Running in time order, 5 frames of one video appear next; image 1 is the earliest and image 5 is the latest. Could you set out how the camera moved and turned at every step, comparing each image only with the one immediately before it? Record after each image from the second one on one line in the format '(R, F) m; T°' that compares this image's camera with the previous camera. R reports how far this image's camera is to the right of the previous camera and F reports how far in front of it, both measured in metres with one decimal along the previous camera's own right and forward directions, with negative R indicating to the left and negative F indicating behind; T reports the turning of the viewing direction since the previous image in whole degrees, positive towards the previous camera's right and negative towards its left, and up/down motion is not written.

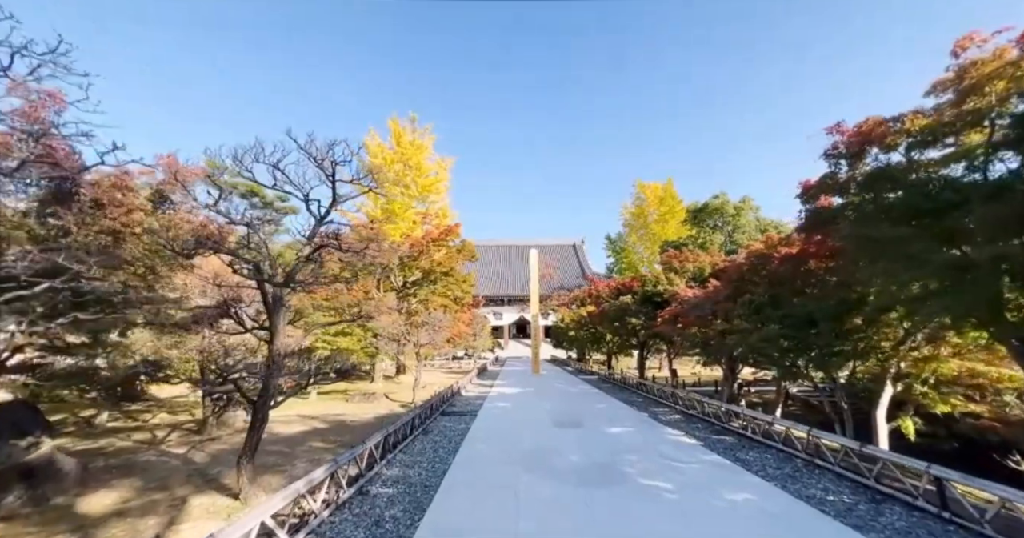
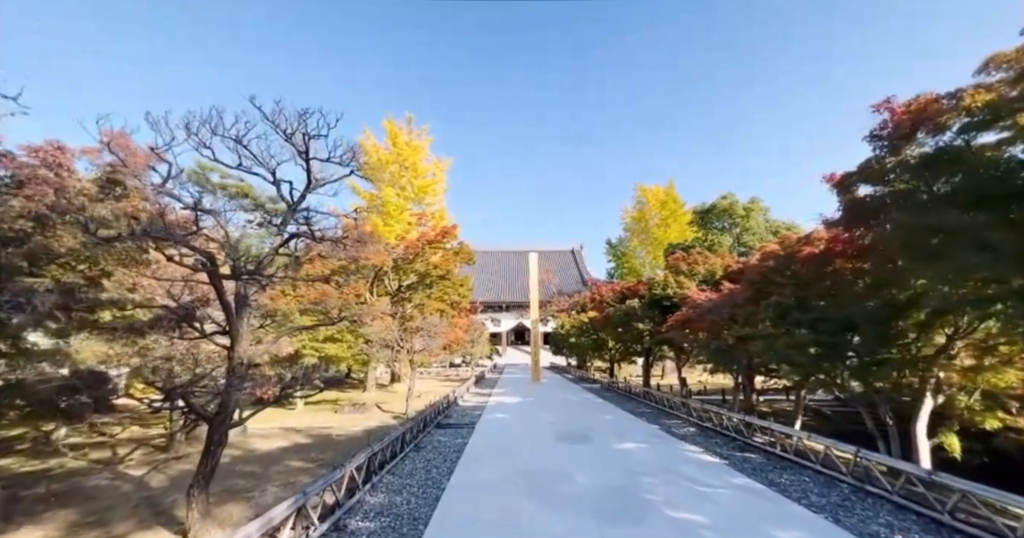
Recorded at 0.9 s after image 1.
(0.0, +0.6) m; 0°
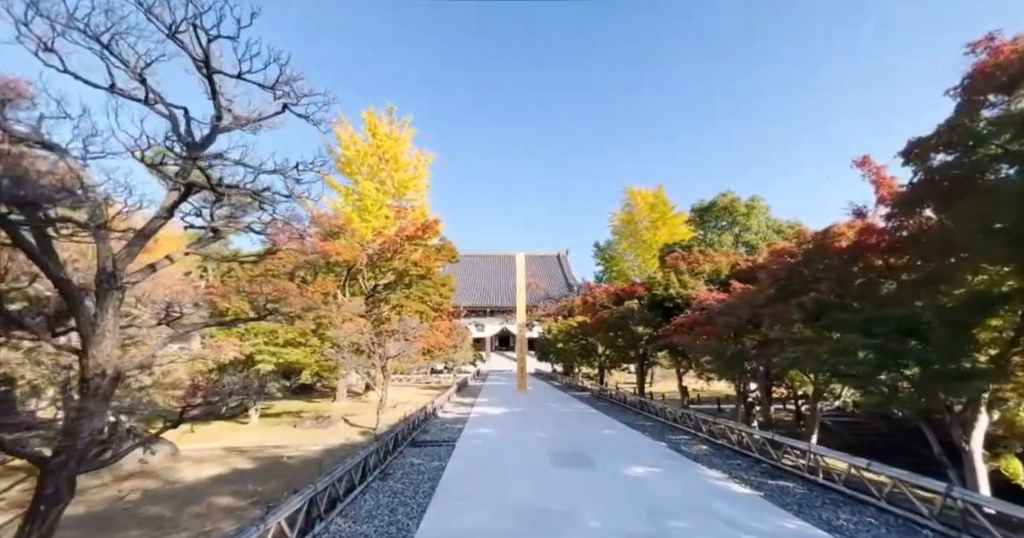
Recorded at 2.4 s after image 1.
(-0.1, +1.0) m; +2°
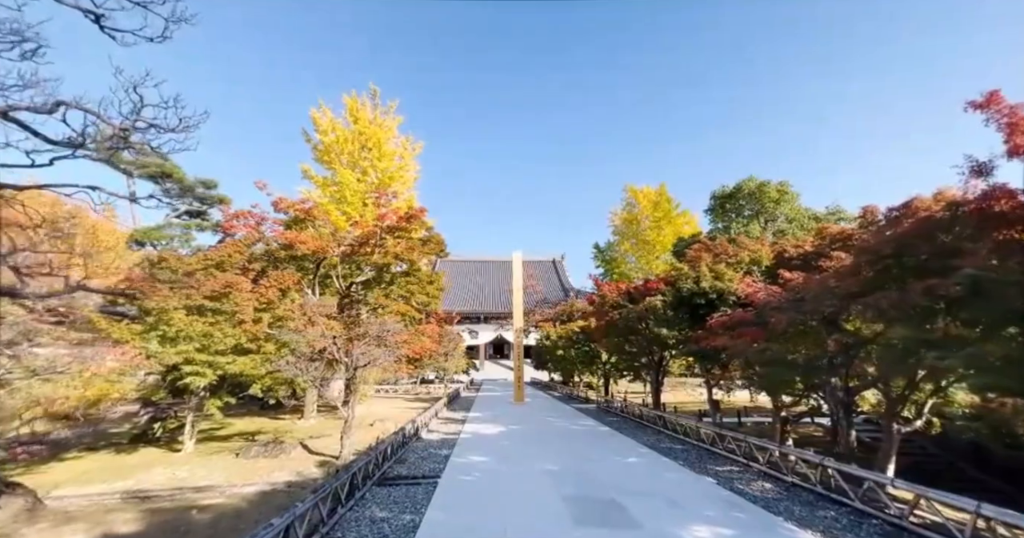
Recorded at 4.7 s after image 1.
(-0.1, +1.5) m; +1°
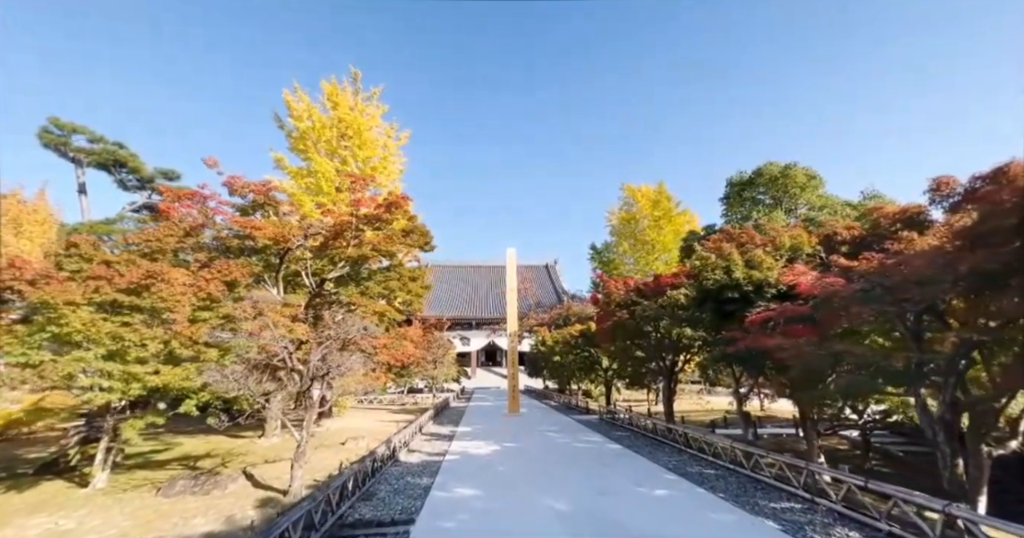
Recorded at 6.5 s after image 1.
(0.0, +1.2) m; +1°
